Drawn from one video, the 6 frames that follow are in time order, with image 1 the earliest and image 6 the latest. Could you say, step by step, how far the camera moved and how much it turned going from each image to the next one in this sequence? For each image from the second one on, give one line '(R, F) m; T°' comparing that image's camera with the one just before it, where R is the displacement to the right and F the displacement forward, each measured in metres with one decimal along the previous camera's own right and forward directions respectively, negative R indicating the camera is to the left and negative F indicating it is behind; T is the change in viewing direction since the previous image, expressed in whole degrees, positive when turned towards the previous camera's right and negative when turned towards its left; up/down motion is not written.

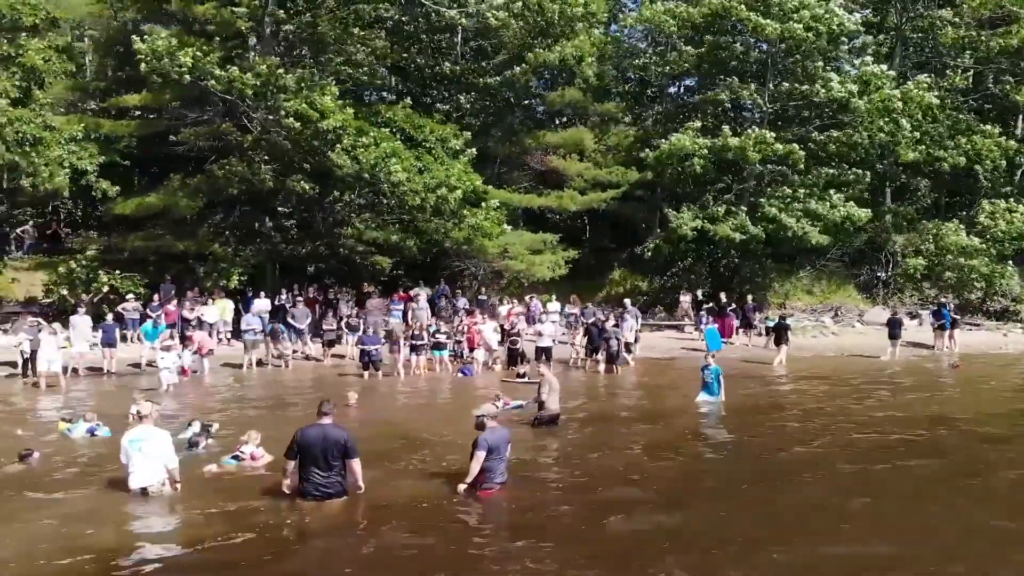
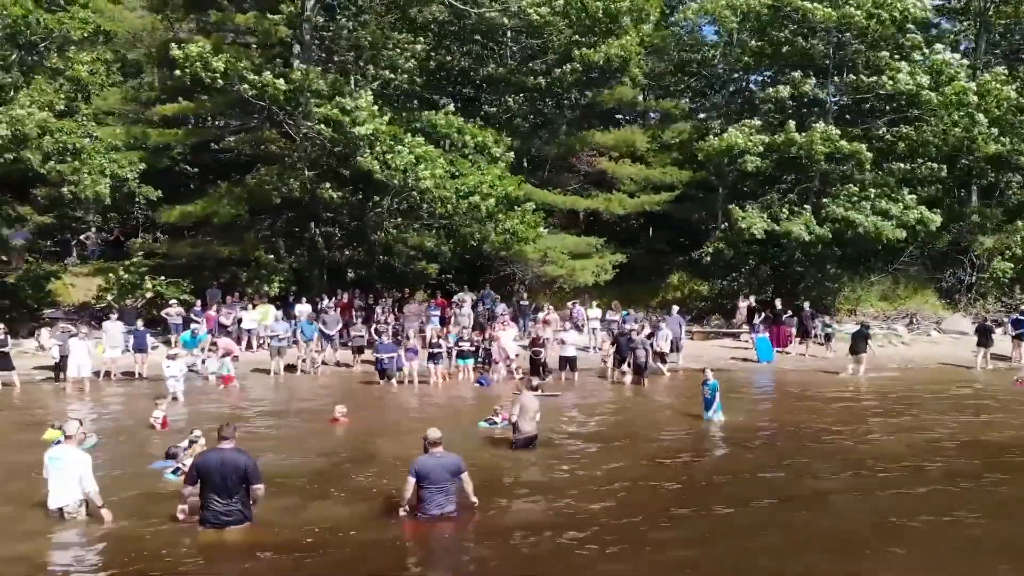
(+2.0, +0.8) m; -7°
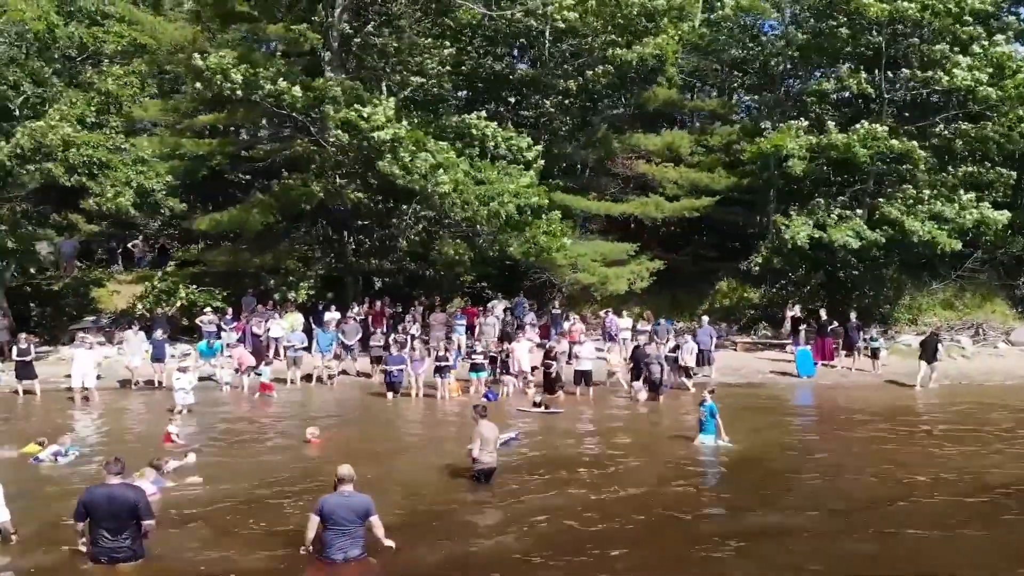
(+1.9, +0.8) m; -6°
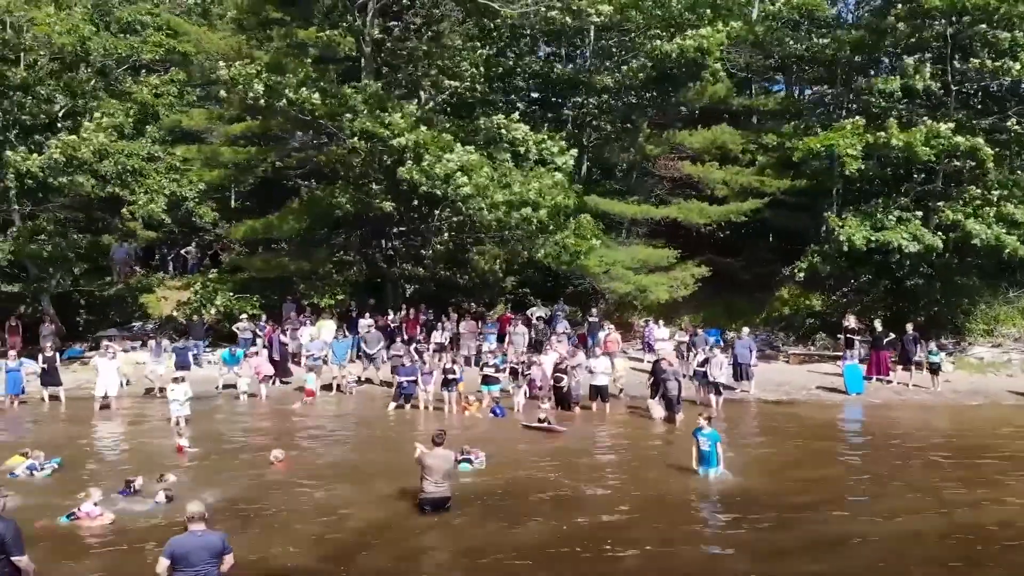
(+2.1, +1.0) m; -6°
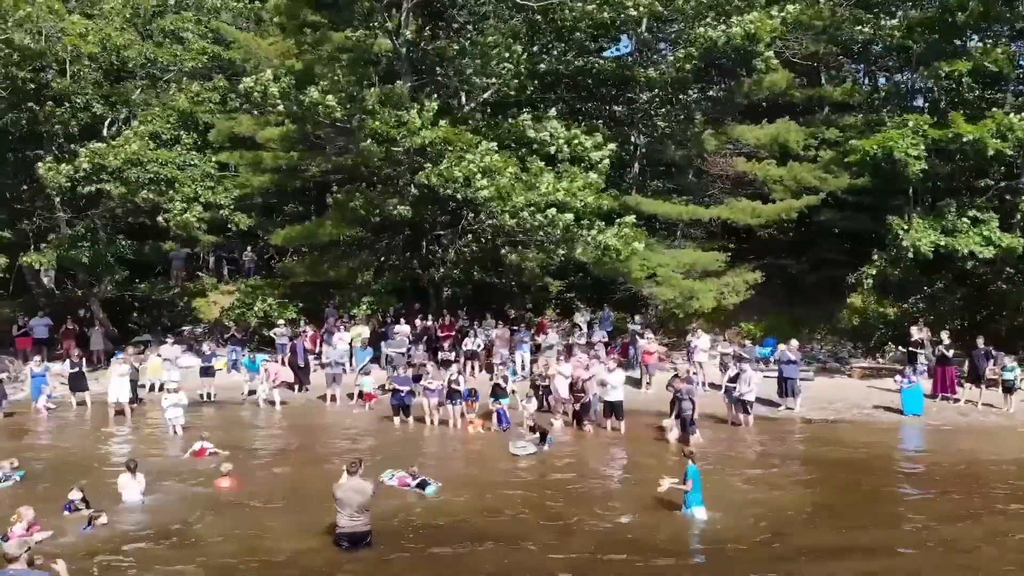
(+2.3, +1.3) m; -7°
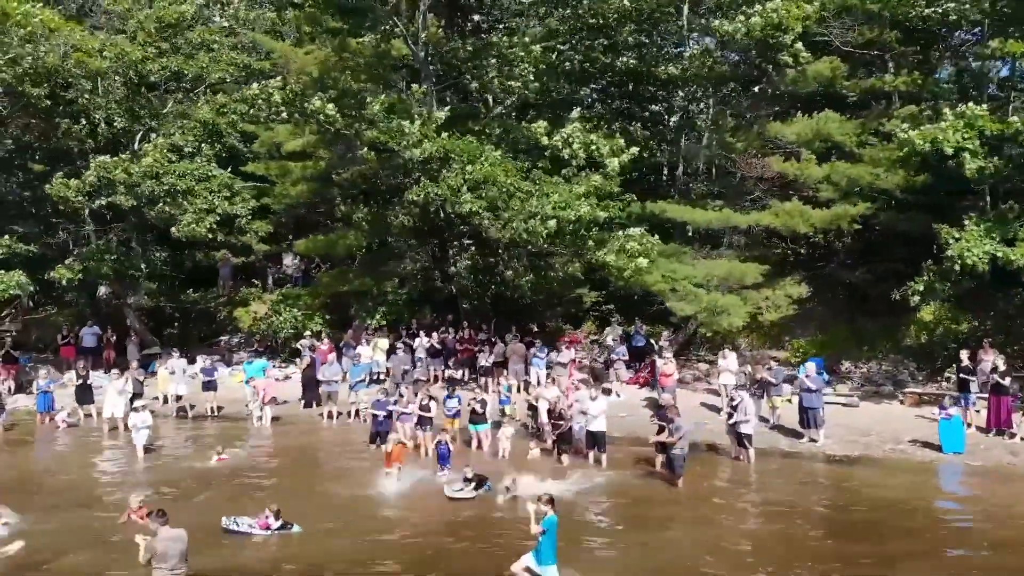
(+3.2, +1.6) m; -8°
